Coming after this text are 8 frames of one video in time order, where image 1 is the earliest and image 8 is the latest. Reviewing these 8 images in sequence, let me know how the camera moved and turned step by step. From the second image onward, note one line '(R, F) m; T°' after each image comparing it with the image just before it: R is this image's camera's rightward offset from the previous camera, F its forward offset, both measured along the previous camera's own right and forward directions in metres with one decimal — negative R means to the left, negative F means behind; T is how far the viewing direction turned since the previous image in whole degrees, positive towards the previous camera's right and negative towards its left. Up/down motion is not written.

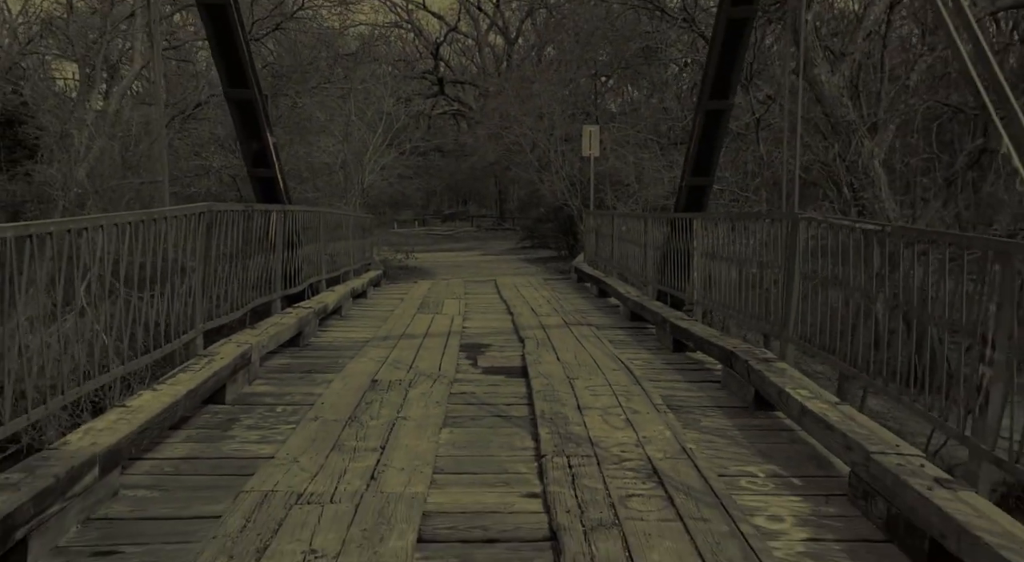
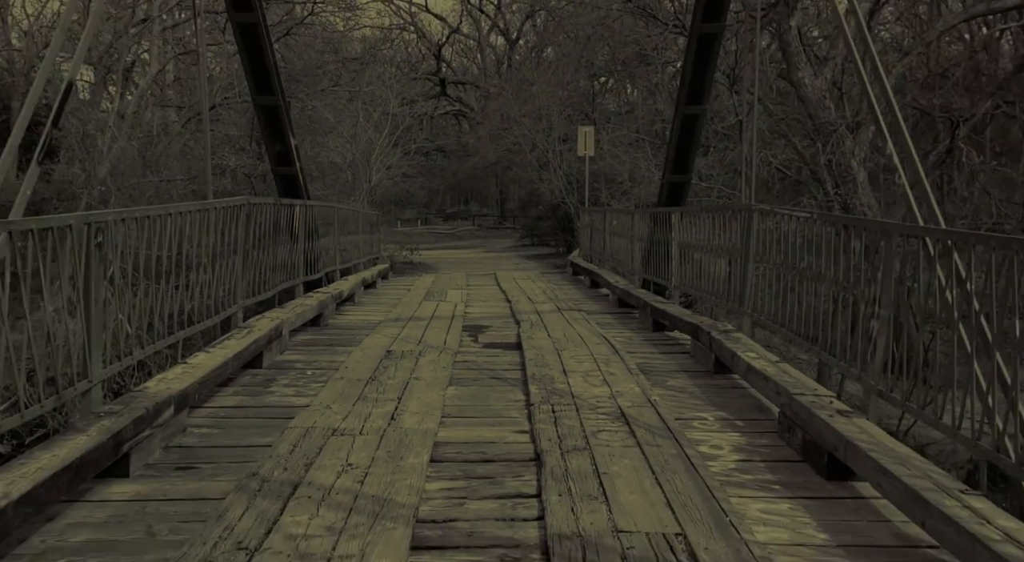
(0.0, -0.8) m; 0°
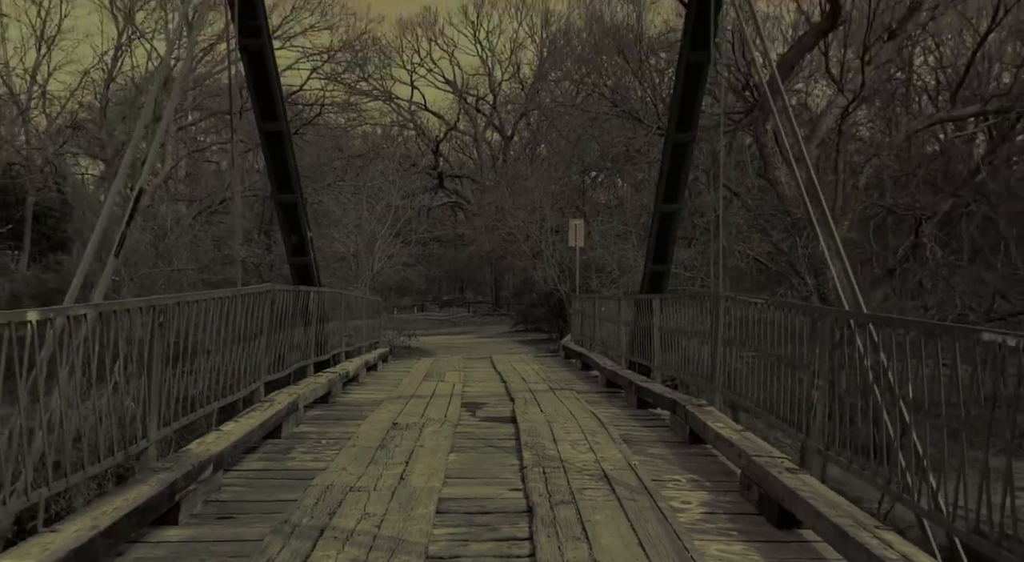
(0.0, -0.7) m; 0°
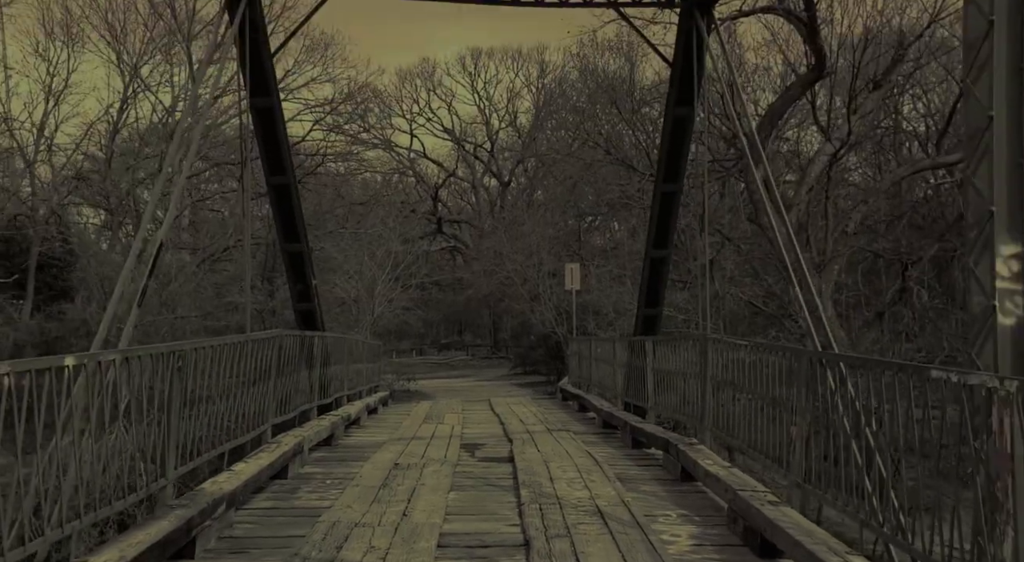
(0.0, -0.3) m; 0°
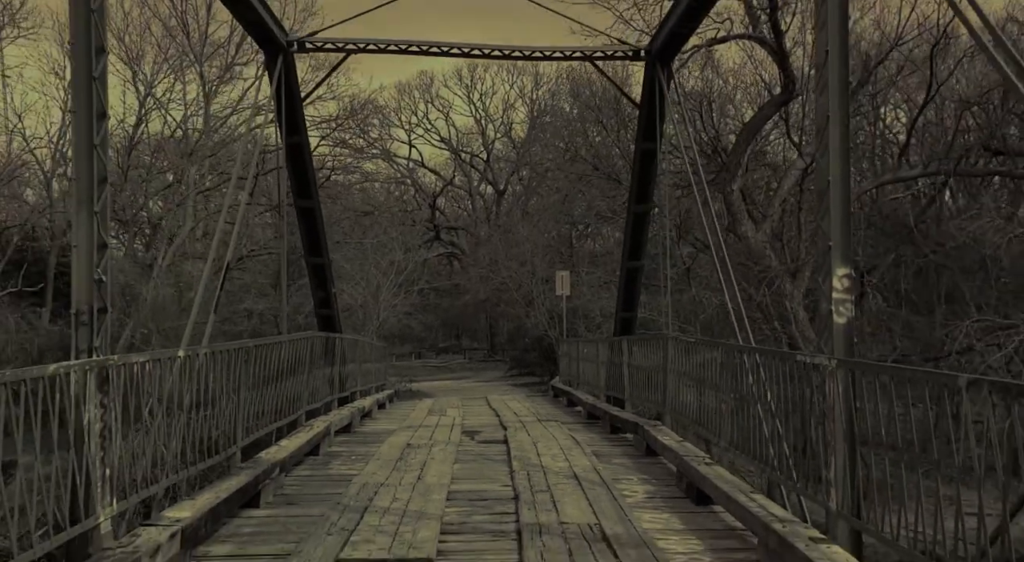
(0.0, -1.3) m; 0°
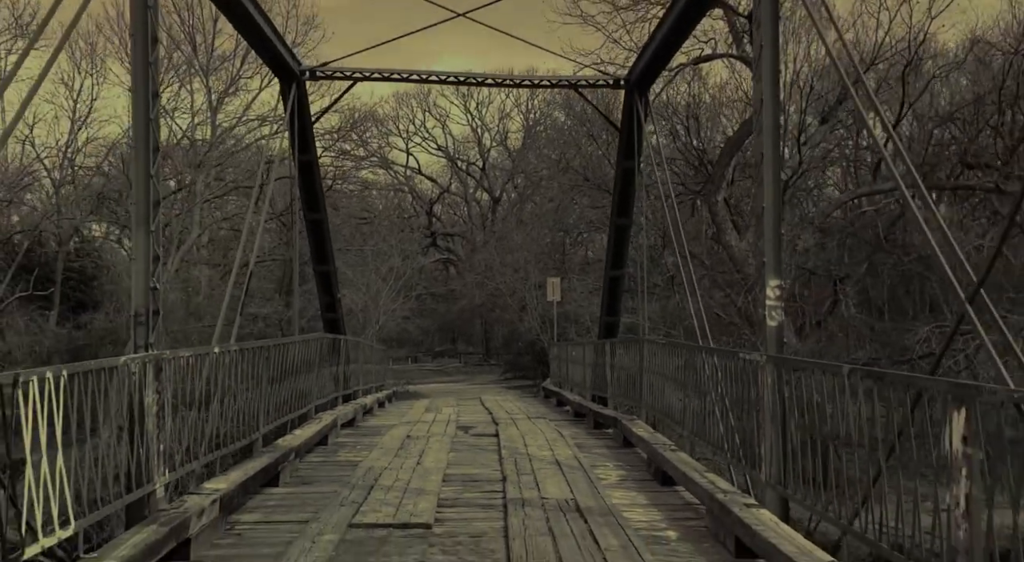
(0.0, -0.8) m; 0°
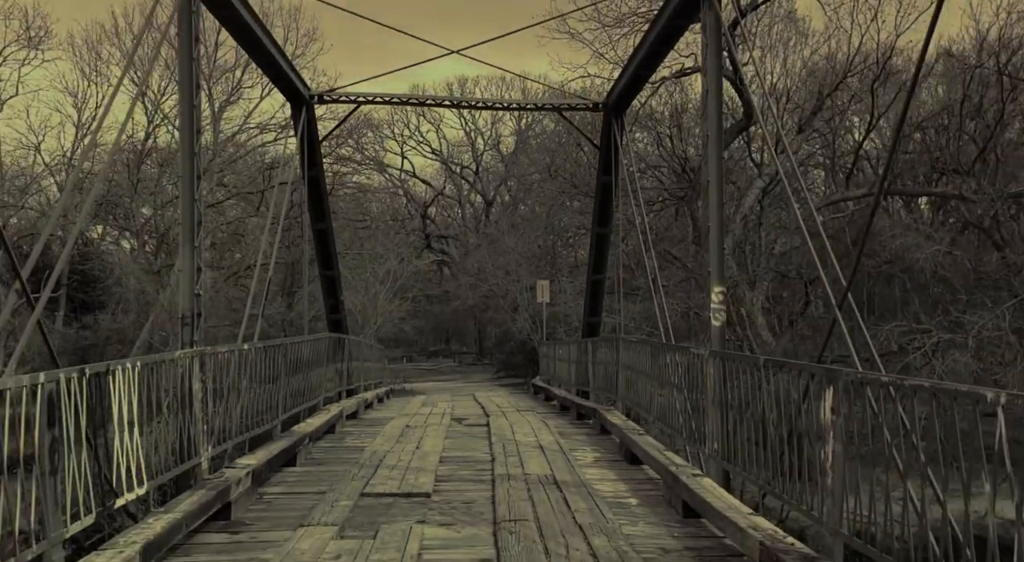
(0.0, -1.0) m; 0°
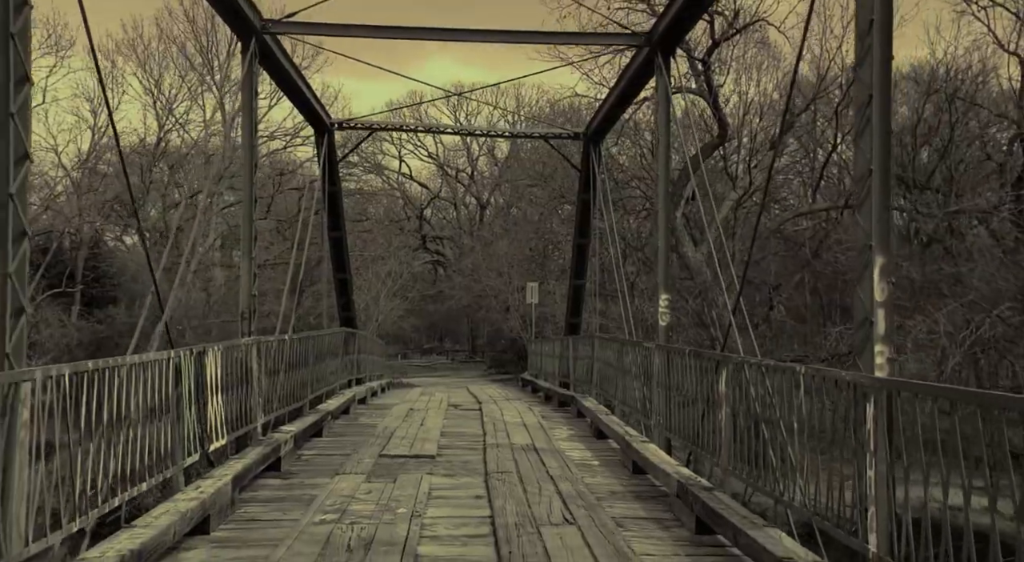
(0.0, -1.6) m; 0°
